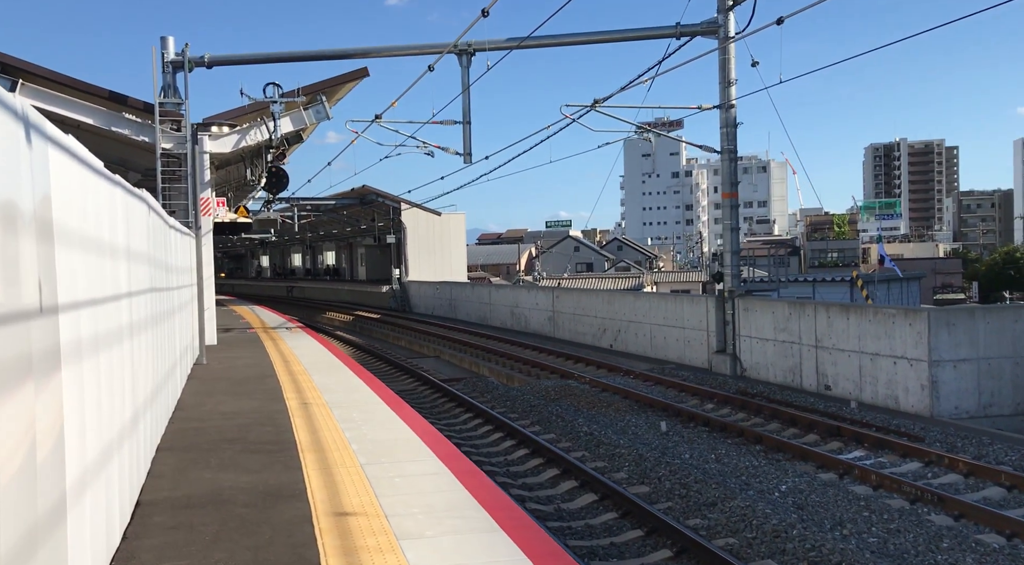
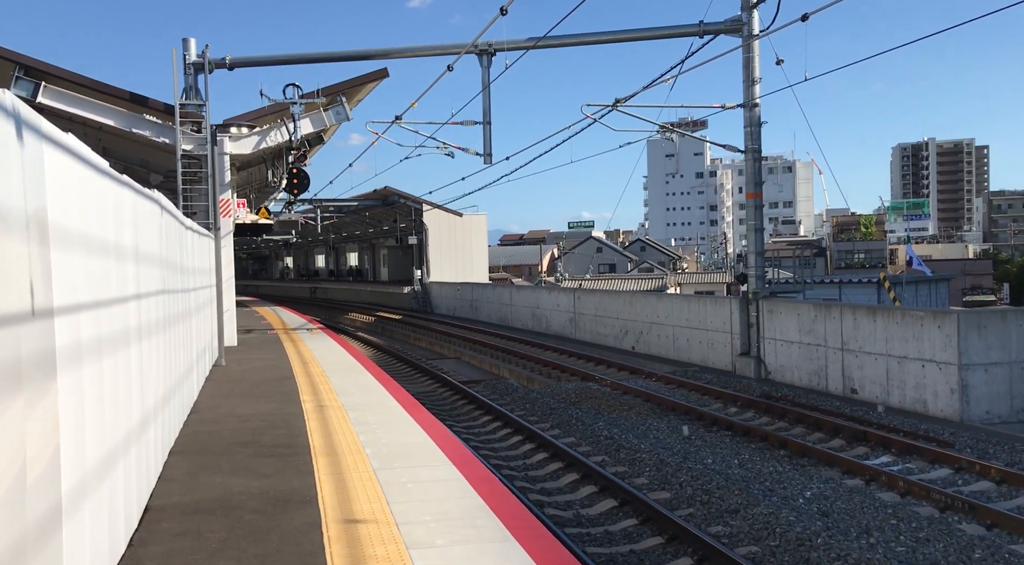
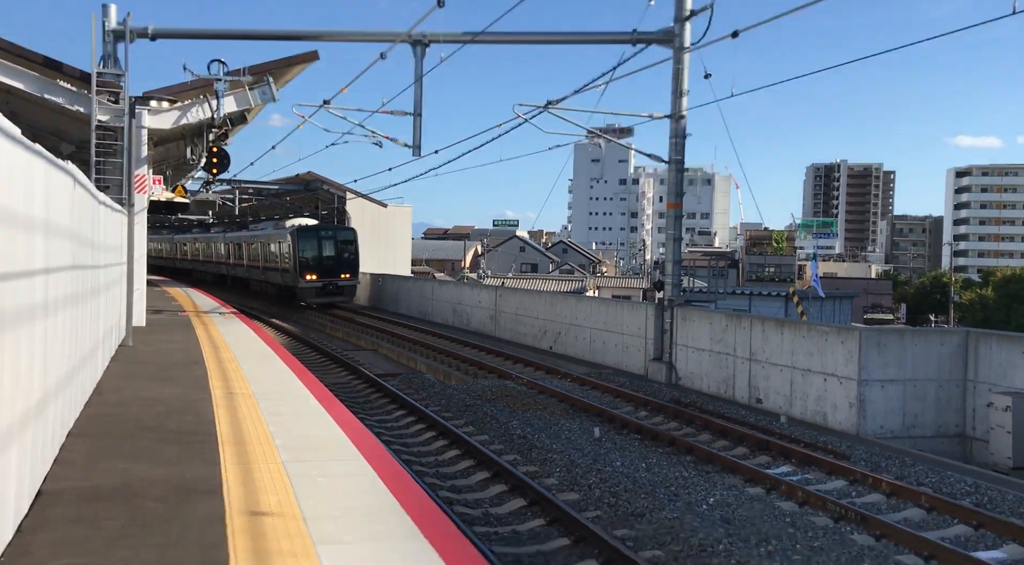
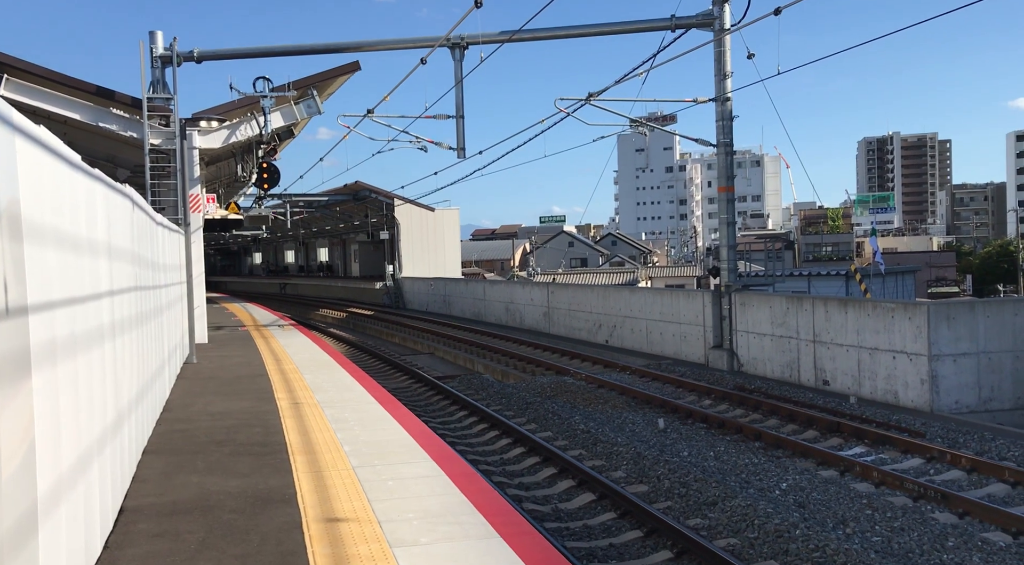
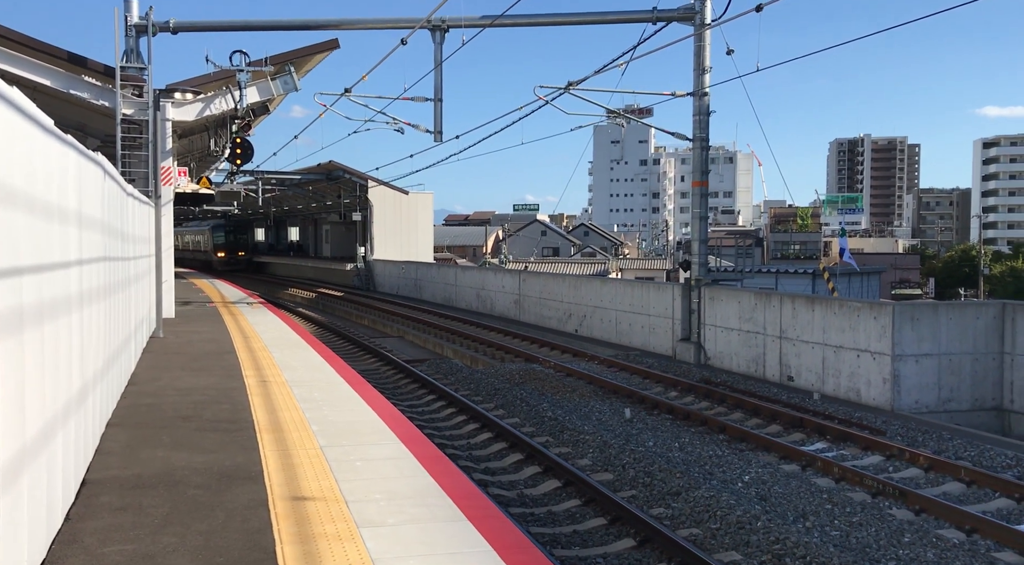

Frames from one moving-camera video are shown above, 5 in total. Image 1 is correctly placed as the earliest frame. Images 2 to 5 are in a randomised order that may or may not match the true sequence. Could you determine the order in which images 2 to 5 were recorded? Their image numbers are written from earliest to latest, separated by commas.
2, 4, 5, 3
